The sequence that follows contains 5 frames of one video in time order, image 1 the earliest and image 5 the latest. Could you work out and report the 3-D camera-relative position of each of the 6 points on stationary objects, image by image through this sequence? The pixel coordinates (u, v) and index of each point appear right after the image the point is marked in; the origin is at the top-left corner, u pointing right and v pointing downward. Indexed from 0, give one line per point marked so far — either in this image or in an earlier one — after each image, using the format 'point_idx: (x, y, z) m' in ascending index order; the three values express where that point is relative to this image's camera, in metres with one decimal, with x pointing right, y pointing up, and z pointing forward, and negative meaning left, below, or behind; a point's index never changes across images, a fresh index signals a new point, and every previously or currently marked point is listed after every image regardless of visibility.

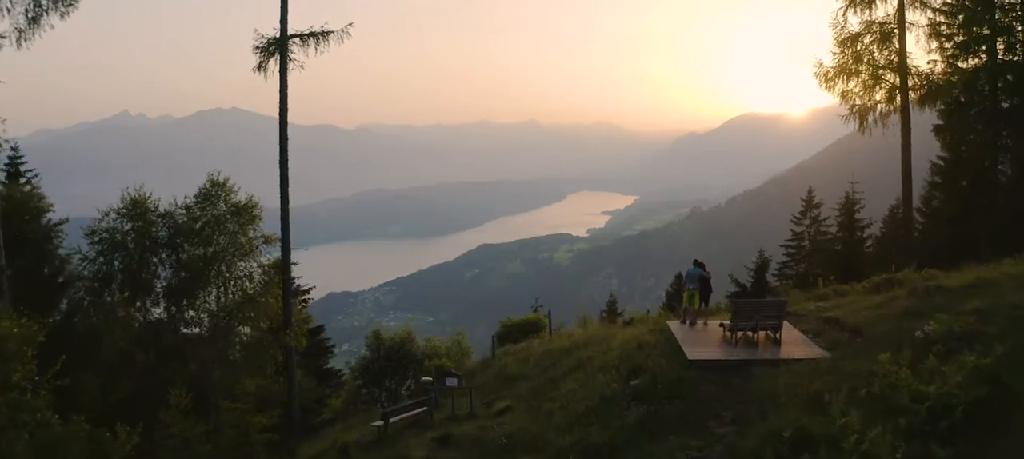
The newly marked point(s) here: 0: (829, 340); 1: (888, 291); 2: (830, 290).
0: (+5.7, -2.0, +12.0) m
1: (+8.0, -1.3, +14.2) m
2: (+7.4, -1.4, +15.5) m
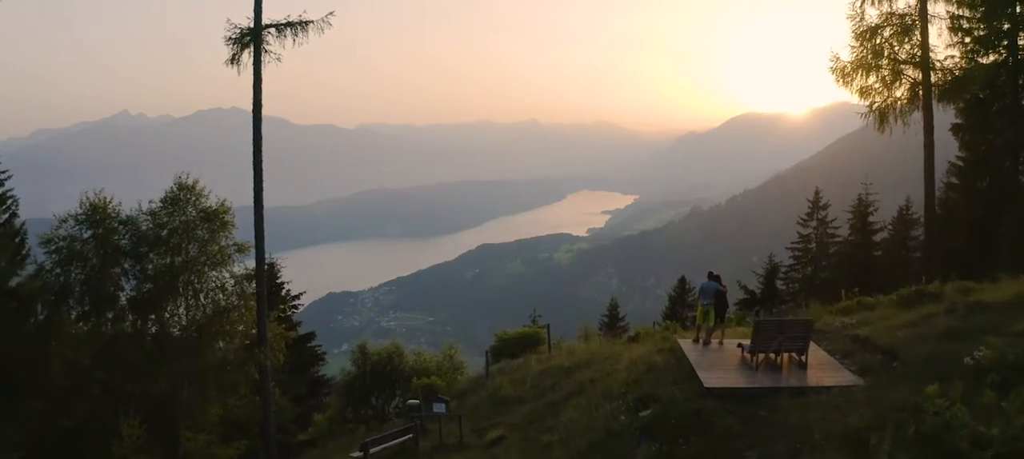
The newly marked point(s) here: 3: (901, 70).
0: (+5.6, -2.2, +10.7) m
1: (+7.9, -1.5, +12.9) m
2: (+7.3, -1.6, +14.2) m
3: (+10.9, +4.5, +18.9) m
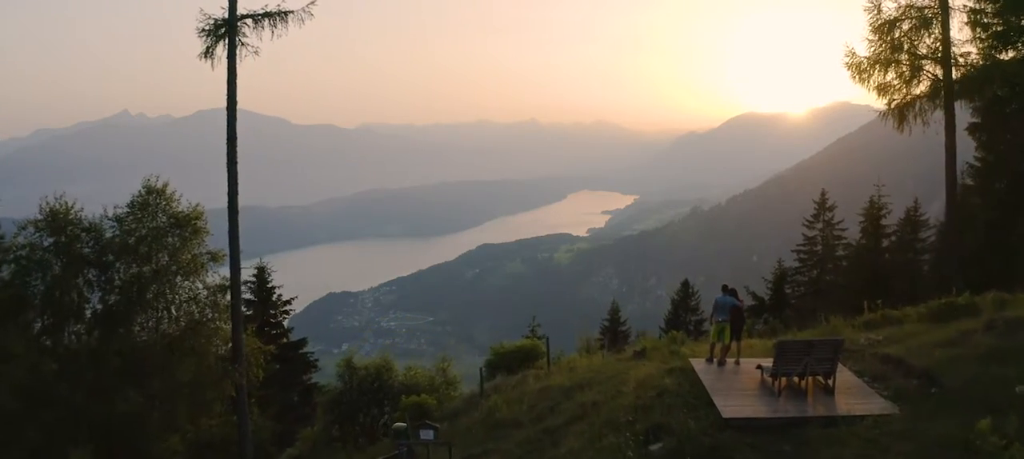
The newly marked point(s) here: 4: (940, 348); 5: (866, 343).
0: (+5.5, -2.3, +9.6) m
1: (+7.8, -1.6, +11.8) m
2: (+7.2, -1.7, +13.2) m
3: (+10.8, +4.3, +17.8) m
4: (+6.7, -1.8, +10.4) m
5: (+6.1, -2.0, +11.5) m
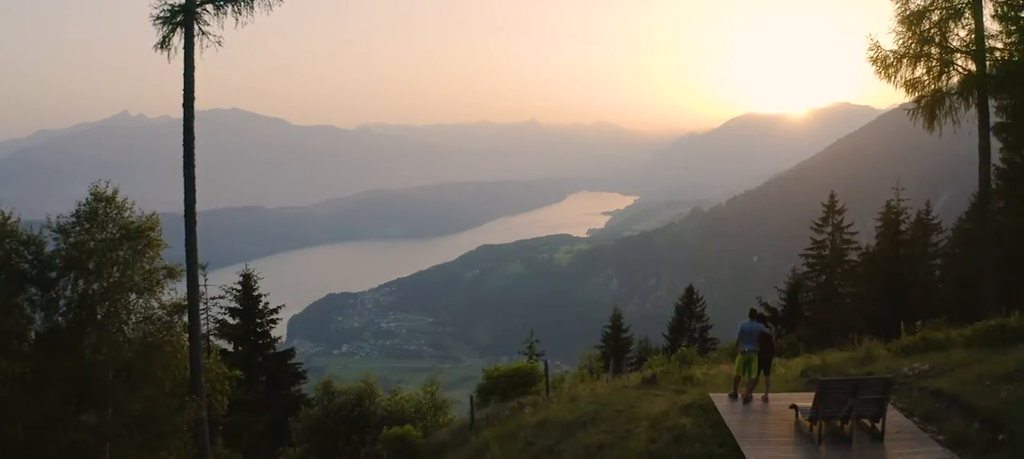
0: (+5.4, -2.5, +8.1) m
1: (+7.7, -1.8, +10.4) m
2: (+7.1, -1.9, +11.7) m
3: (+10.7, +4.1, +16.4) m
4: (+6.6, -2.1, +8.9) m
5: (+6.0, -2.2, +10.1) m
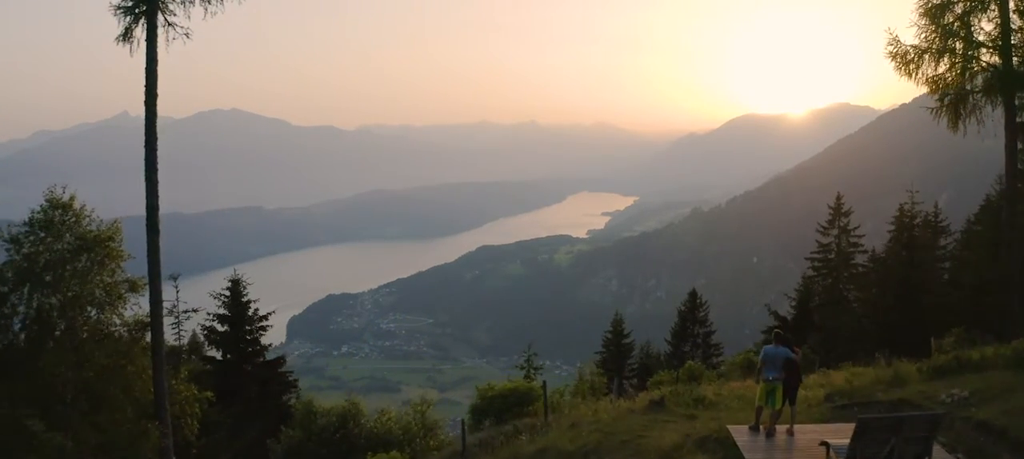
0: (+5.3, -2.6, +7.1) m
1: (+7.6, -2.0, +9.4) m
2: (+7.0, -2.1, +10.7) m
3: (+10.6, +4.0, +15.4) m
4: (+6.5, -2.2, +7.9) m
5: (+5.9, -2.3, +9.0) m
